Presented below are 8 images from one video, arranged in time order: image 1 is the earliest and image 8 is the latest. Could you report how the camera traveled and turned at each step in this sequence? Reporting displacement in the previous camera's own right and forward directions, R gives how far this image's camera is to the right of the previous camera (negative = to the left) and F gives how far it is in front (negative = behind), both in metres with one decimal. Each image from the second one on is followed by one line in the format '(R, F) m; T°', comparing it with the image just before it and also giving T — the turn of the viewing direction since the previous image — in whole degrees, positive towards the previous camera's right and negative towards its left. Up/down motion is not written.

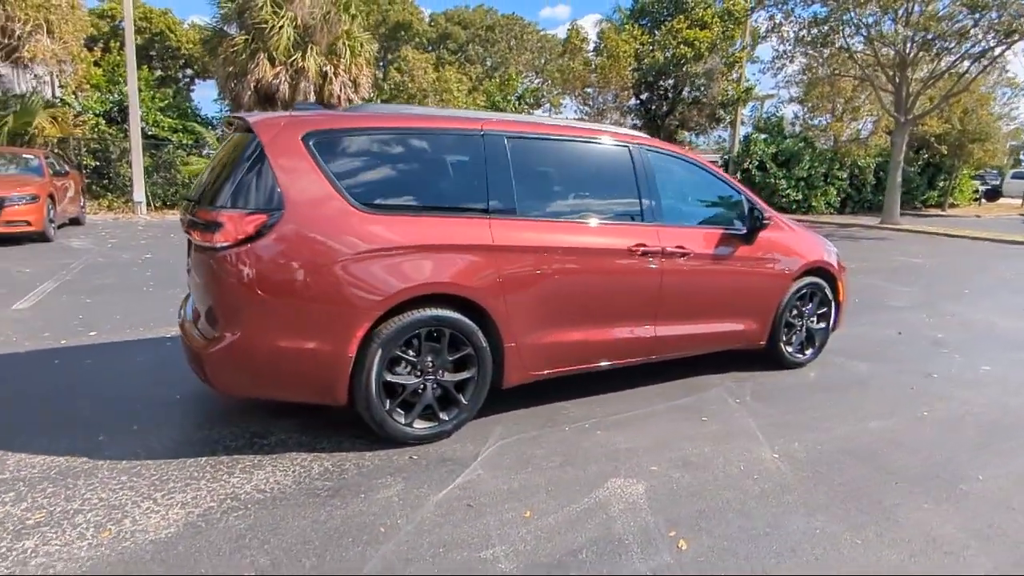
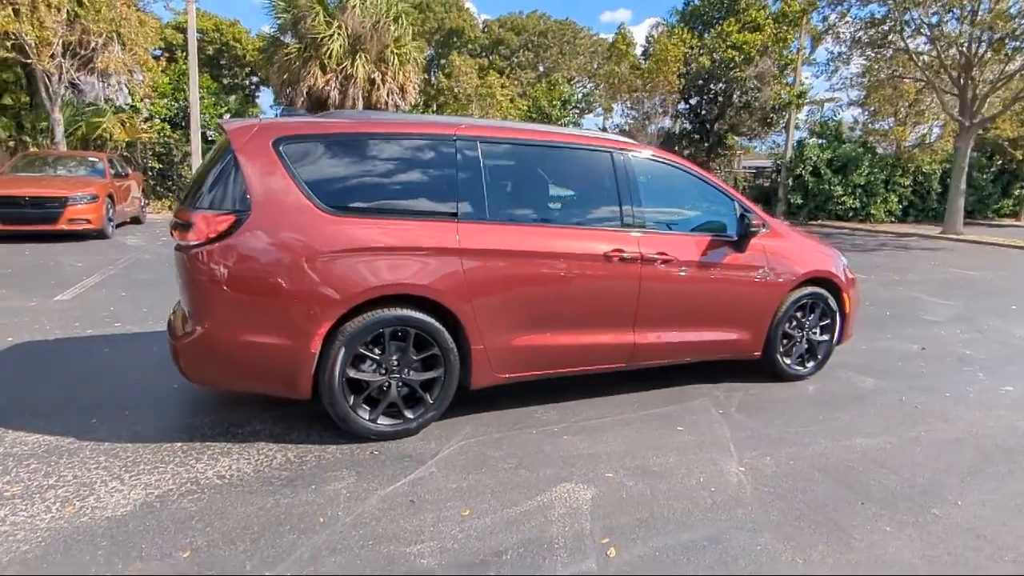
(+0.7, 0.0) m; -5°
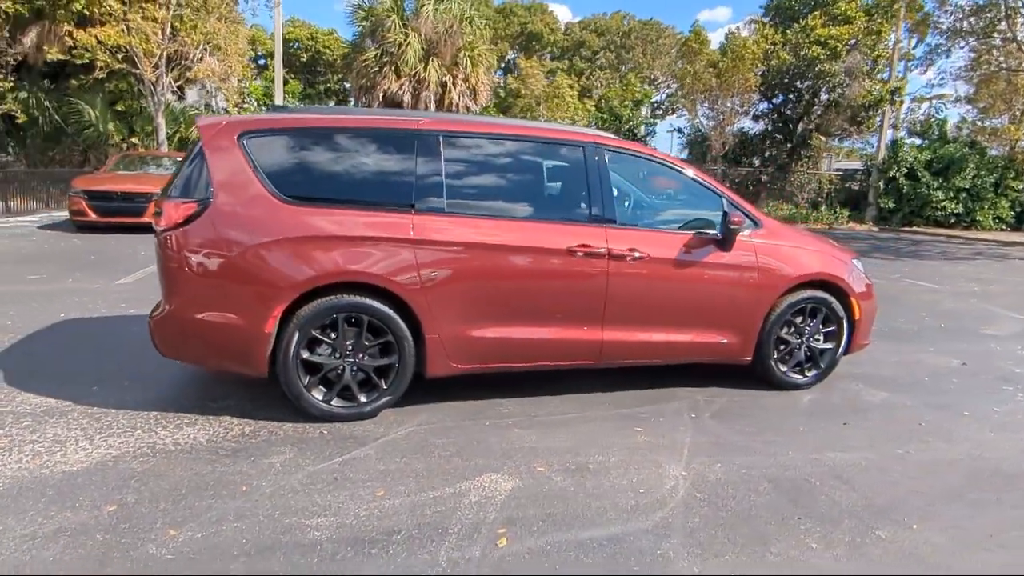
(+1.0, 0.0) m; -8°
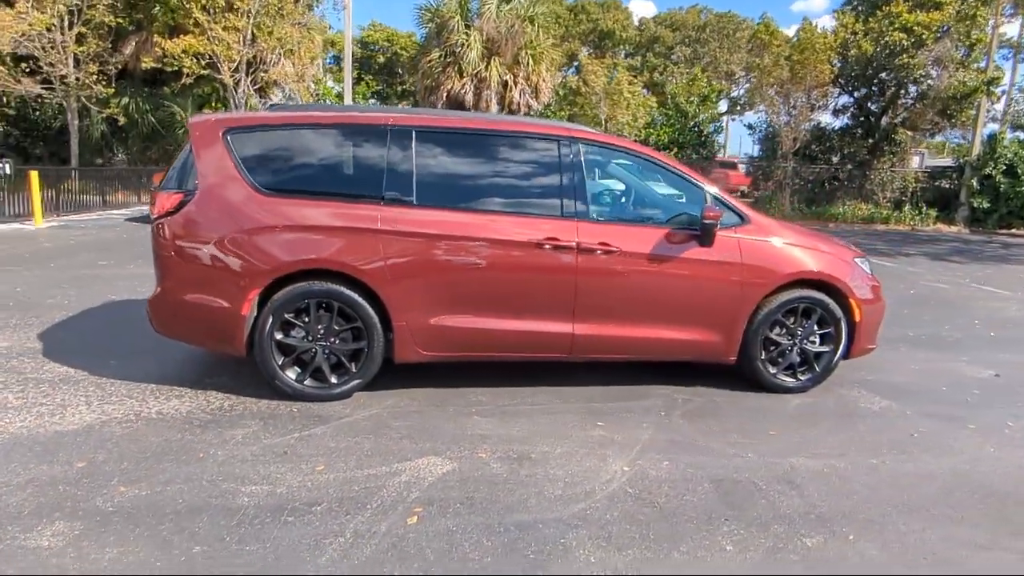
(+0.9, 0.0) m; -7°
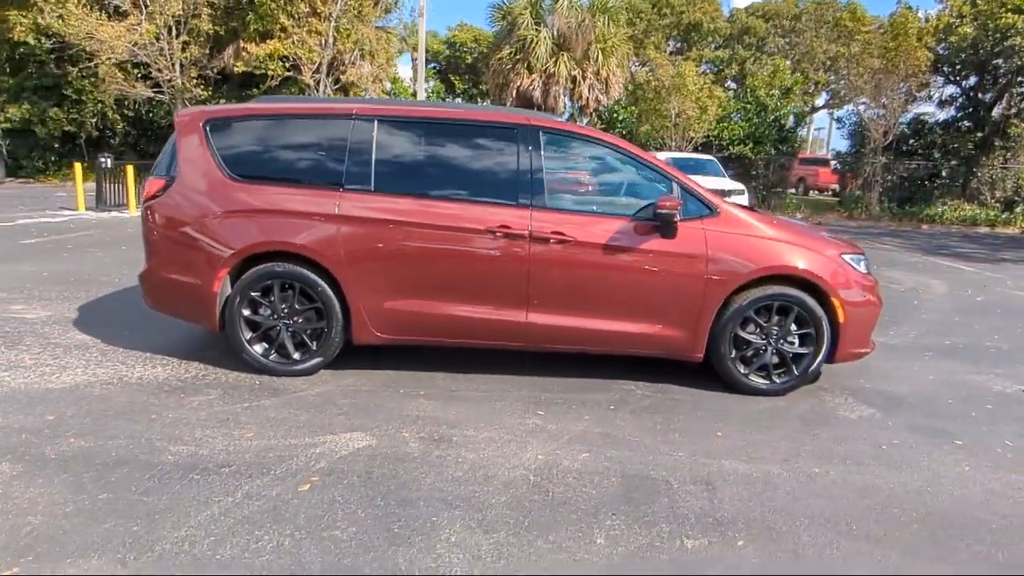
(+1.1, +0.1) m; -9°
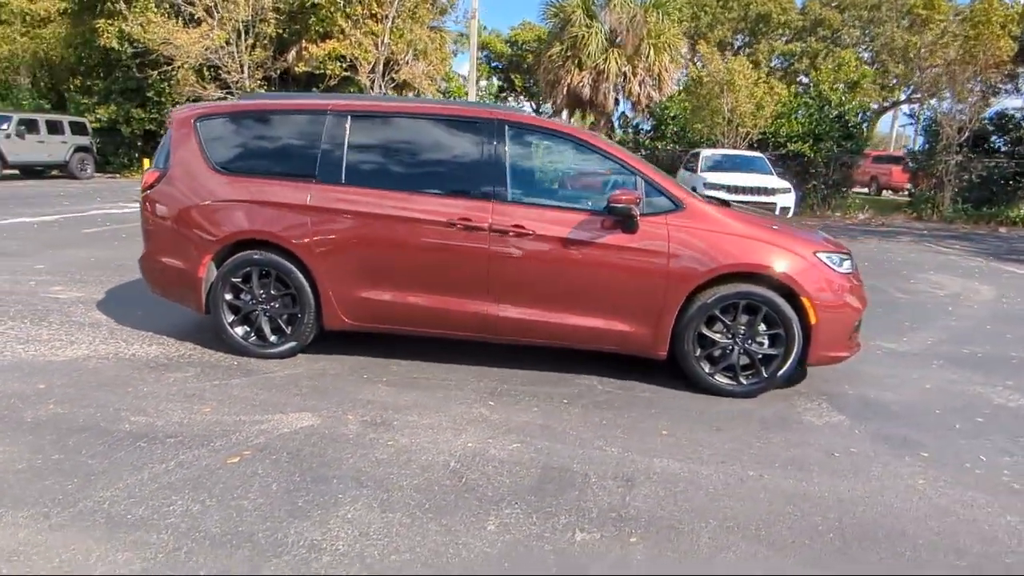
(+0.9, 0.0) m; -6°
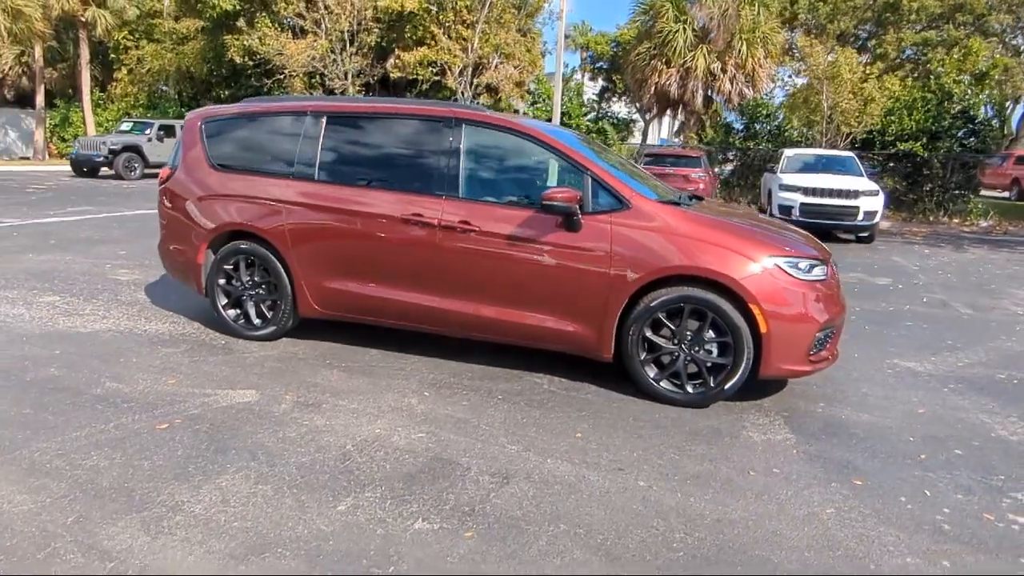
(+1.4, +0.1) m; -11°
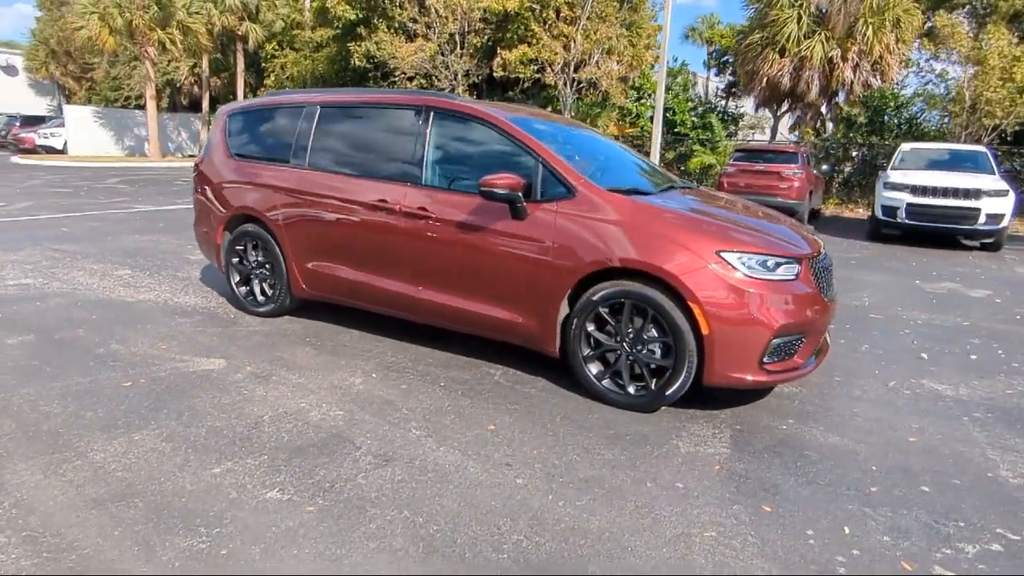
(+1.4, +0.3) m; -12°
